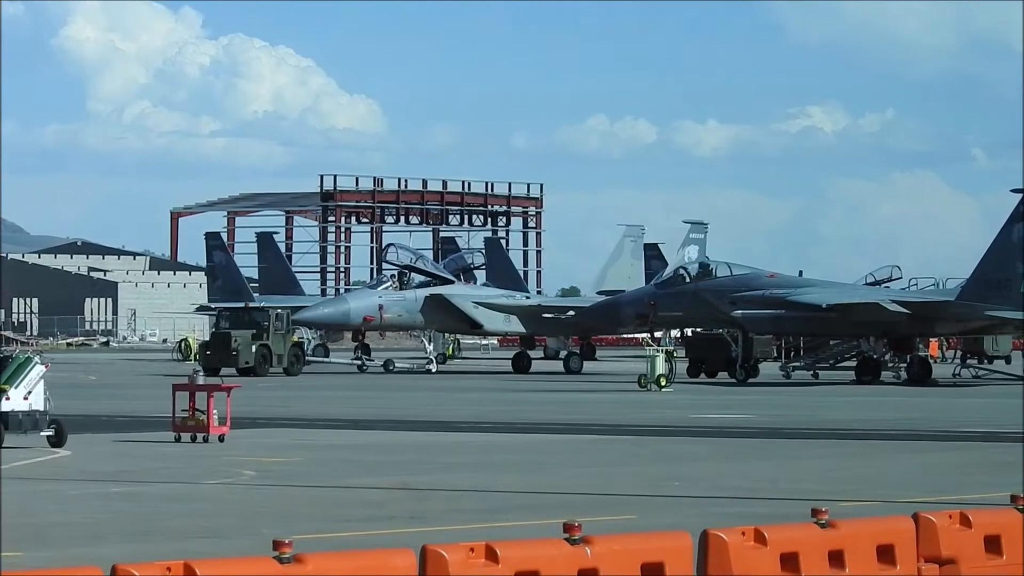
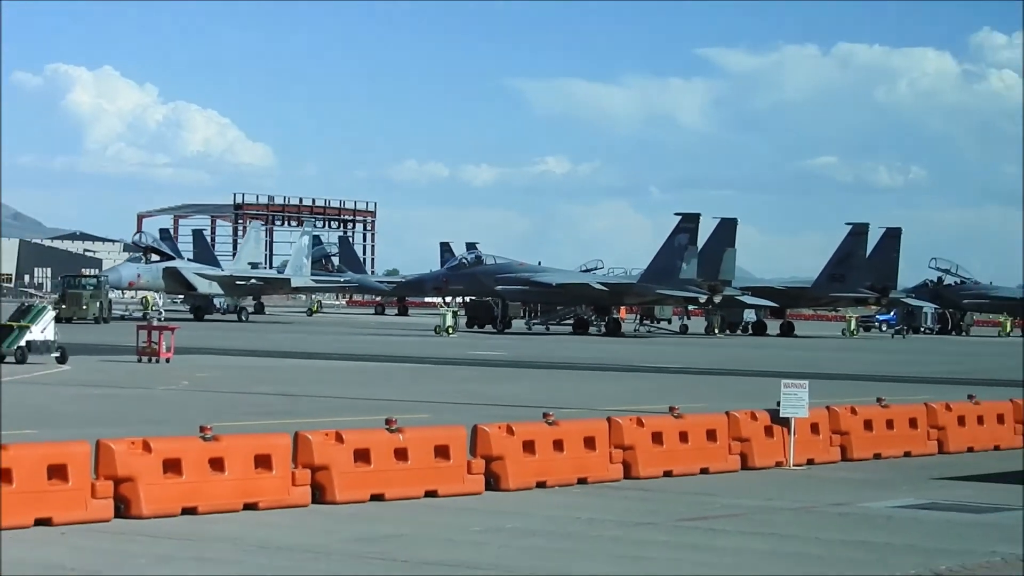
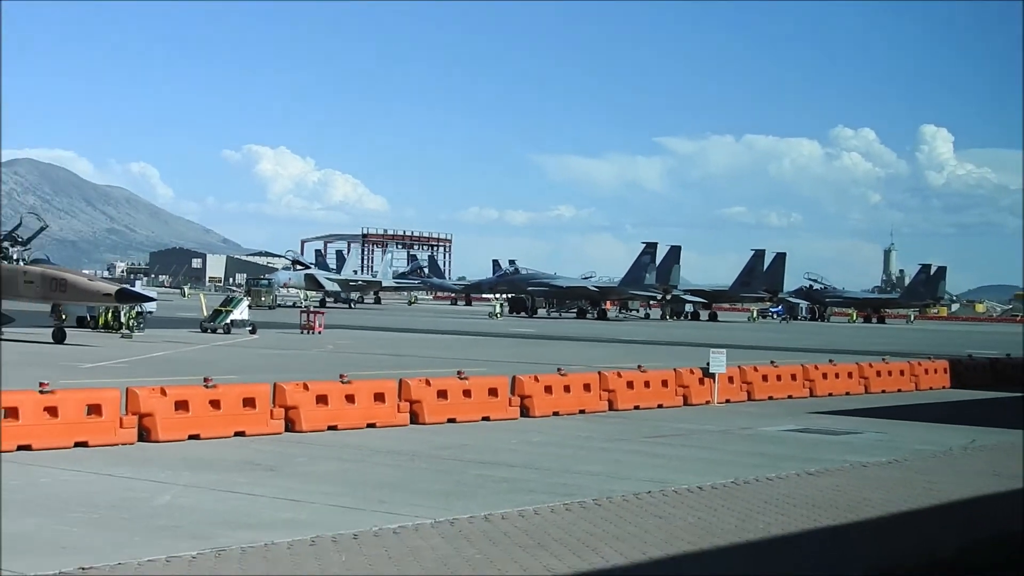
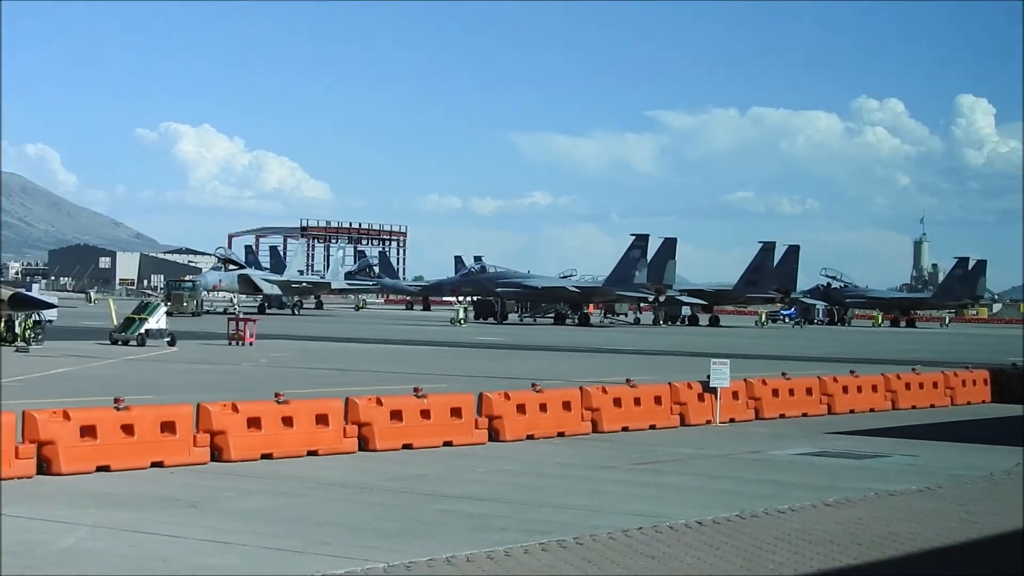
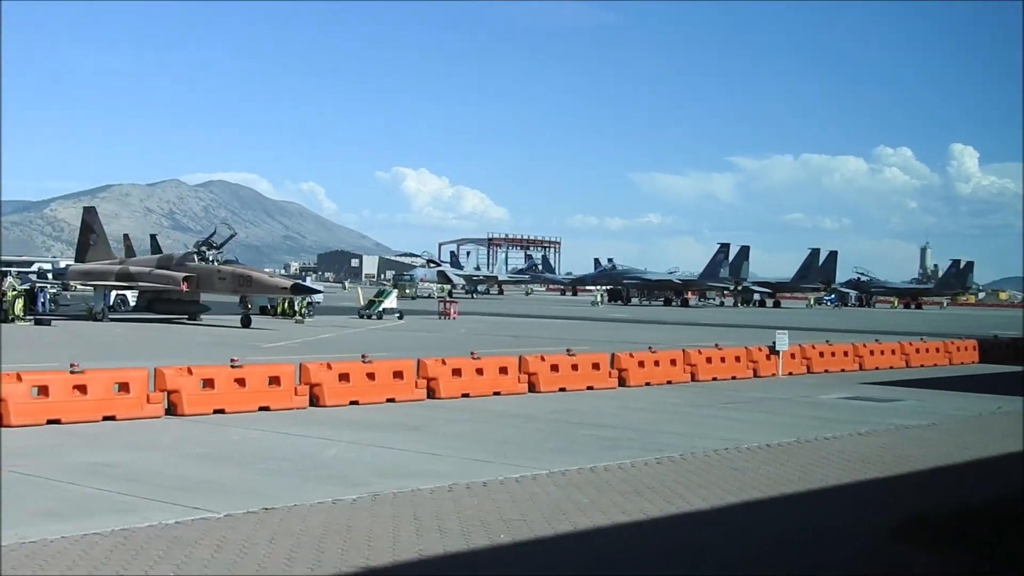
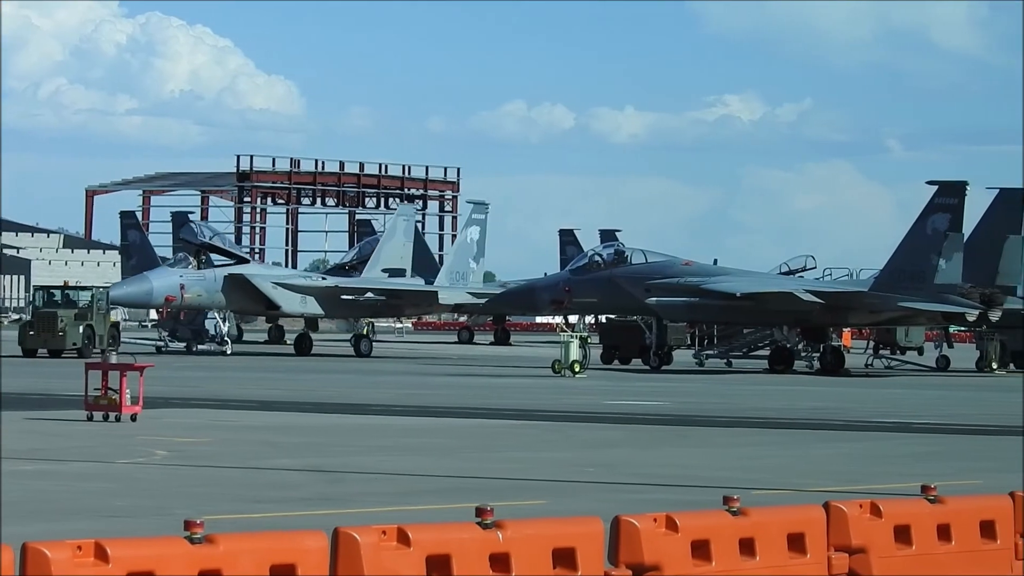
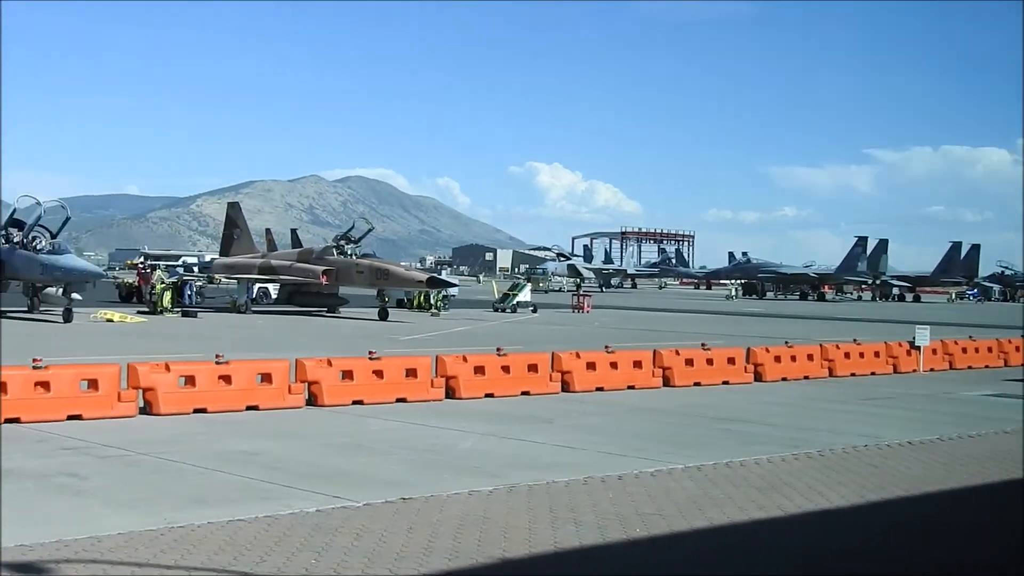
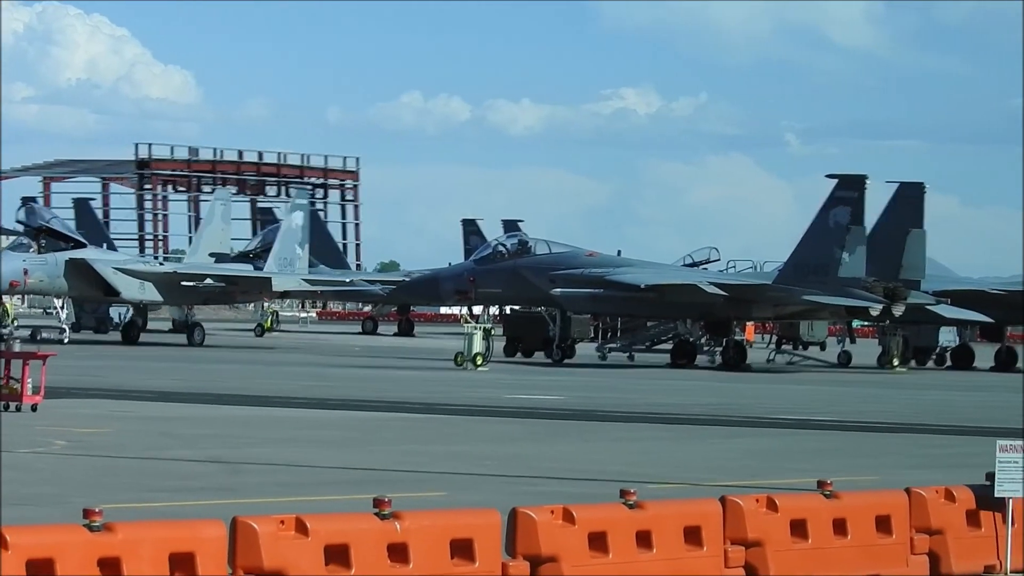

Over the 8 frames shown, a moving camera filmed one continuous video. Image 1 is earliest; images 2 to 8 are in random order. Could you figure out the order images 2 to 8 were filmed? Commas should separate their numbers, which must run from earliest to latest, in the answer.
6, 8, 2, 4, 3, 5, 7
